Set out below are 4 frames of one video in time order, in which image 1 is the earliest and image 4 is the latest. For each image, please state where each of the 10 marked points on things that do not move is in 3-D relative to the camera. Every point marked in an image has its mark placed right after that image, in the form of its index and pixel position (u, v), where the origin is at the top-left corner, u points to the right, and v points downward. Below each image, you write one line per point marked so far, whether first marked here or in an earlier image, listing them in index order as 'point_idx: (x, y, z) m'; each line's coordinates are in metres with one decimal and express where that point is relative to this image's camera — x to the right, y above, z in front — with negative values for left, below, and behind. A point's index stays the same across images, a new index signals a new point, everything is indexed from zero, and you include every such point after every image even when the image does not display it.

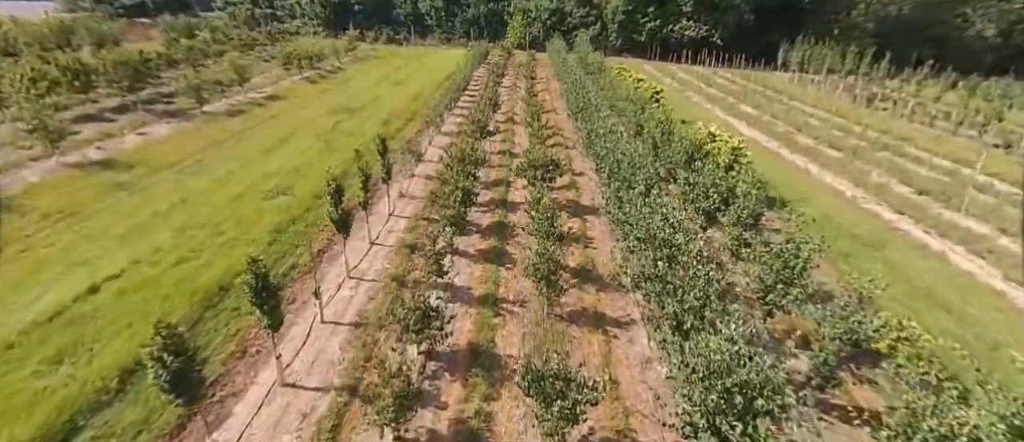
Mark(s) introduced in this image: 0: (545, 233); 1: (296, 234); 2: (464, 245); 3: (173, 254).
0: (+1.0, -0.3, +14.0) m
1: (-7.2, -0.4, +15.3) m
2: (-1.7, -0.8, +16.2) m
3: (-10.0, -1.0, +13.5) m
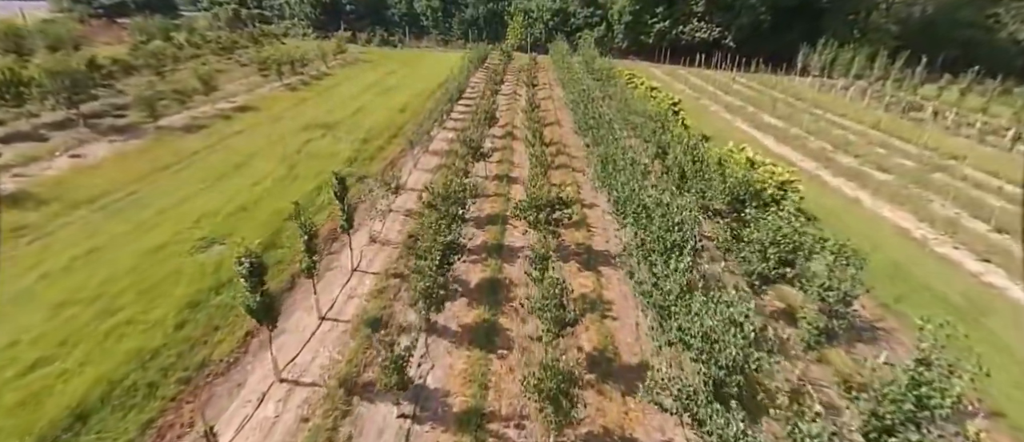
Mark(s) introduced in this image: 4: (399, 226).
0: (+0.9, -2.1, +10.2) m
1: (-7.4, -2.2, +11.5) m
2: (-1.8, -2.6, +12.4) m
3: (-10.2, -2.7, +9.7) m
4: (-4.1, -0.2, +16.6) m
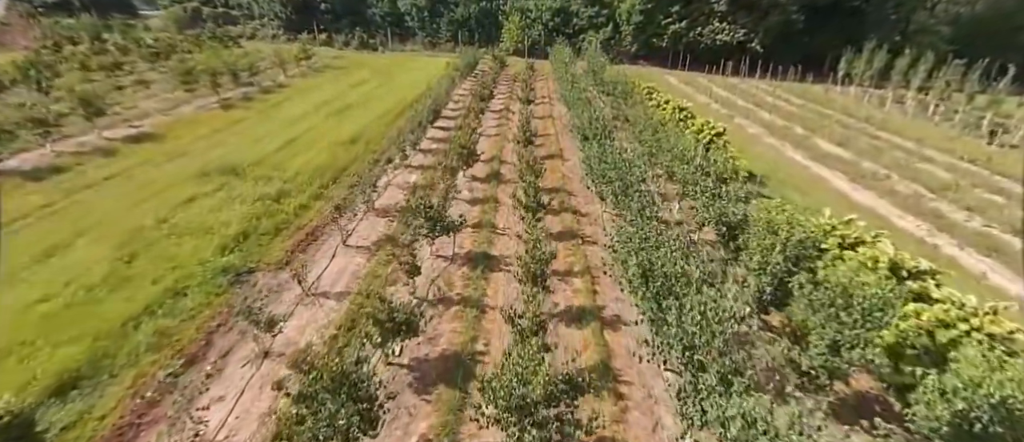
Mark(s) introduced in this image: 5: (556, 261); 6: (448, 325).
0: (+0.2, -5.6, +2.3) m
1: (-8.1, -5.7, +3.6) m
2: (-2.6, -6.1, +4.5) m
3: (-10.9, -6.2, +1.9) m
4: (-4.9, -3.6, +8.7) m
5: (+1.5, -1.3, +15.3) m
6: (-1.6, -2.8, +11.8) m
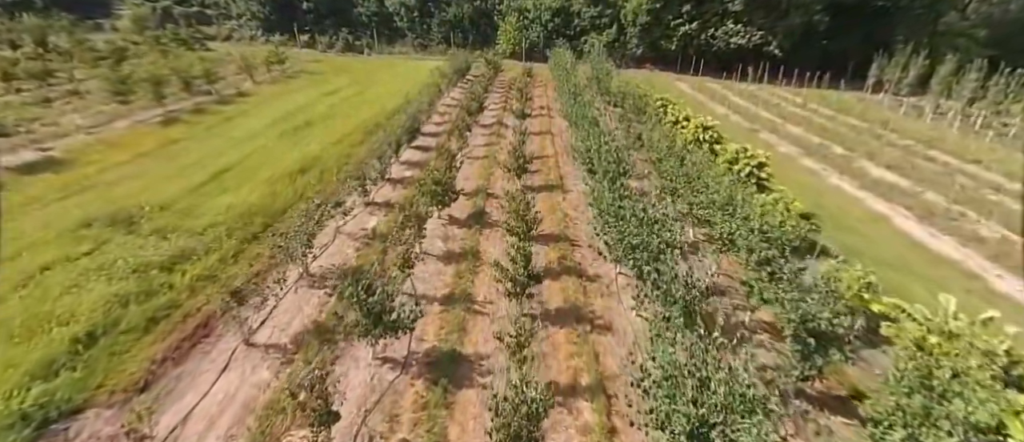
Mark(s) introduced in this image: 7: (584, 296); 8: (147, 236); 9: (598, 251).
0: (-0.4, -7.6, -2.4) m
1: (-8.6, -7.7, -1.1) m
2: (-3.1, -8.1, -0.2) m
3: (-11.5, -8.2, -2.8) m
4: (-5.4, -5.7, +4.1) m
5: (+1.0, -3.4, +10.6) m
6: (-2.1, -4.8, +7.1) m
7: (+2.1, -2.2, +13.2) m
8: (-10.8, -0.5, +13.4) m
9: (+2.9, -1.0, +15.4) m
